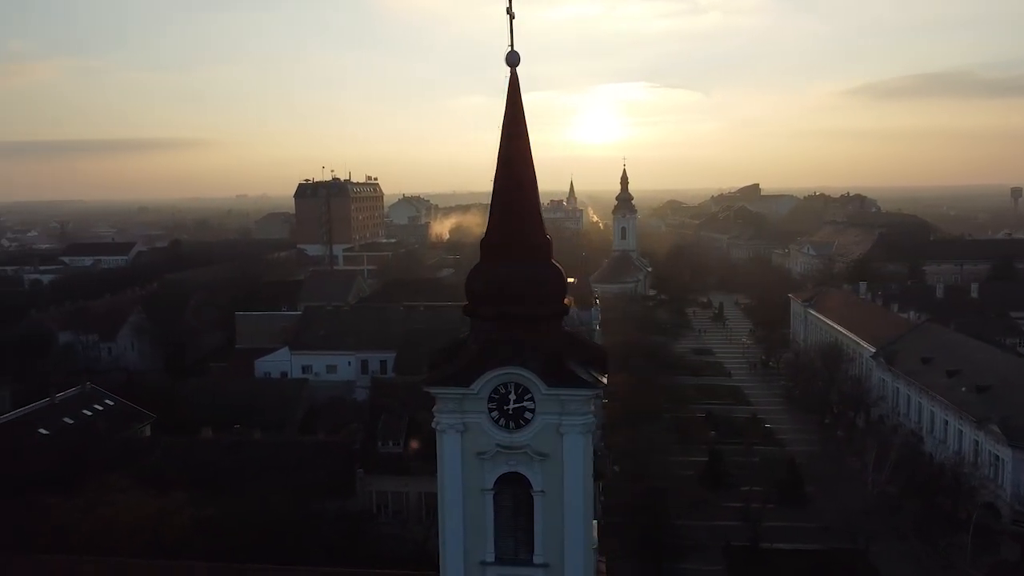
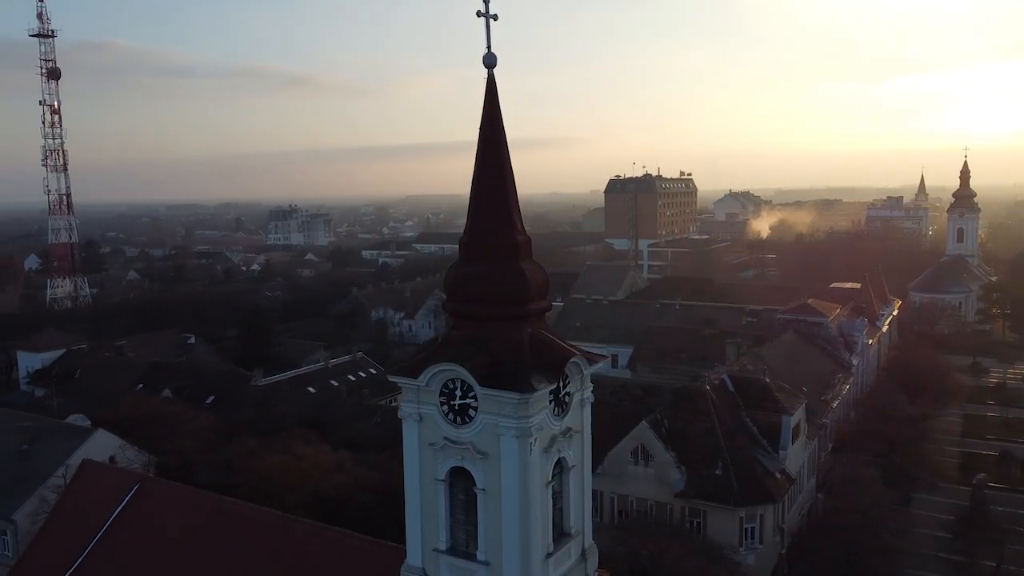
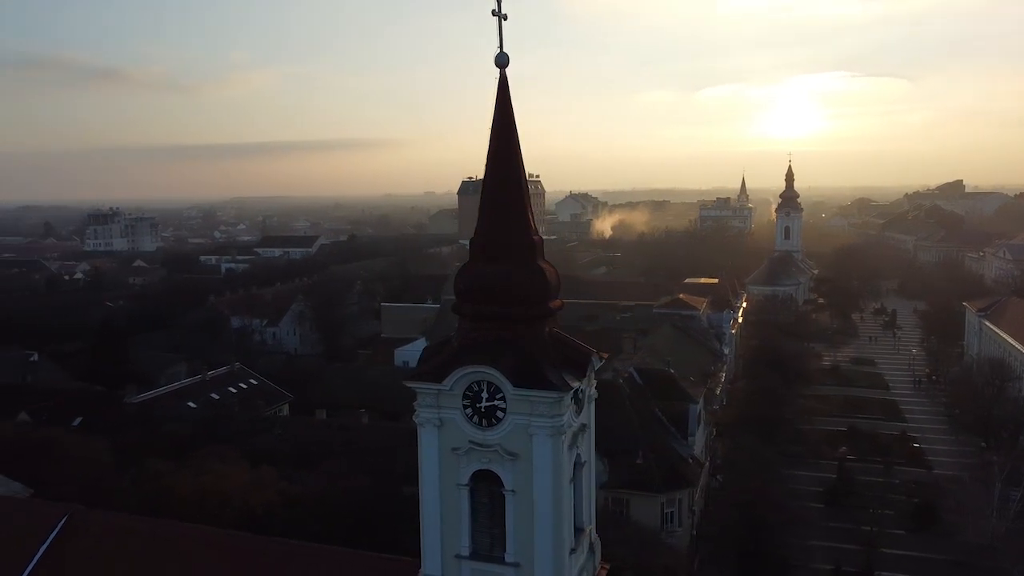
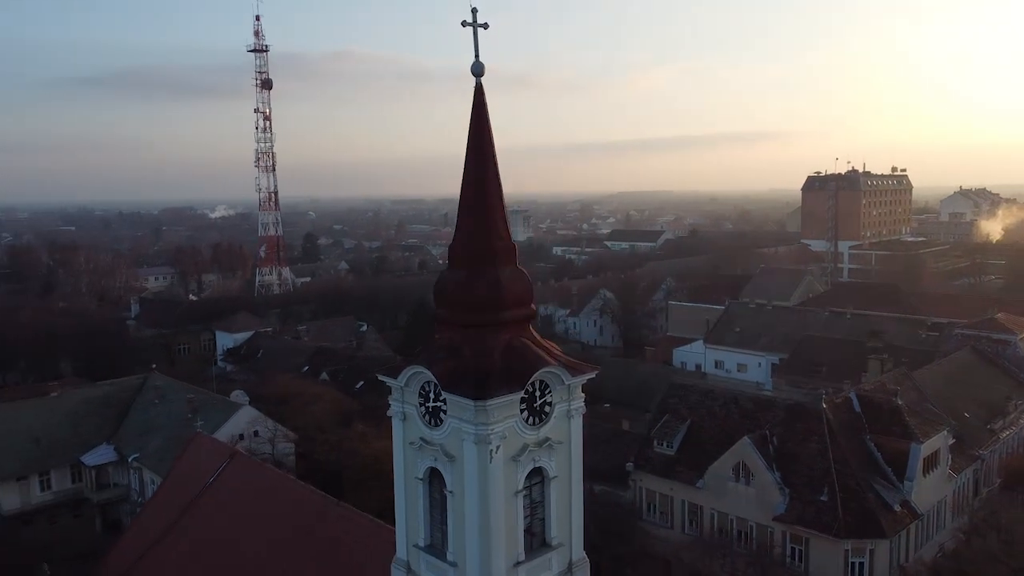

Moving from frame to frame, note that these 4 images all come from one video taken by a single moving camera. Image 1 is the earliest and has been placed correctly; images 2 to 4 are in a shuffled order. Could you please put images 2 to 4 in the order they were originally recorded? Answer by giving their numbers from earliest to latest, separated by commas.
3, 2, 4
